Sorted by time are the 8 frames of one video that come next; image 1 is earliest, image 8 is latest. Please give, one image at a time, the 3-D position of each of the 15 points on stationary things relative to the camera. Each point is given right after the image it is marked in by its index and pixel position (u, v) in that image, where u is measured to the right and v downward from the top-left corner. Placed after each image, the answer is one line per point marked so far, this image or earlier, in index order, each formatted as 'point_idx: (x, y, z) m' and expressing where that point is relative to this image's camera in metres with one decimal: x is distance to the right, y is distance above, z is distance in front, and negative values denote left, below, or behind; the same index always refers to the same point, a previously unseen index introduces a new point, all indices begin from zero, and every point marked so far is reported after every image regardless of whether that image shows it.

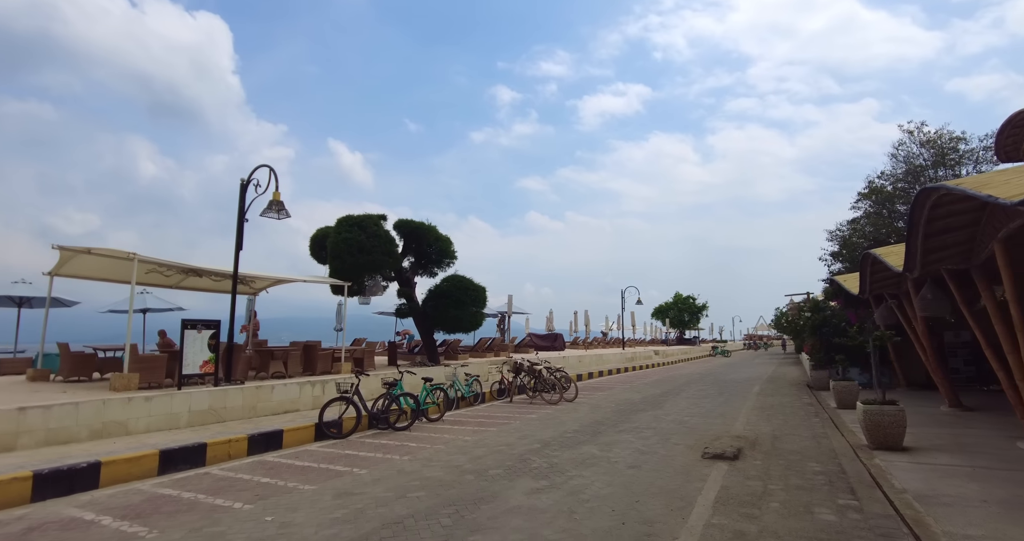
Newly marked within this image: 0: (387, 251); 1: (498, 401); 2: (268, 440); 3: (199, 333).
0: (-3.5, +0.5, +14.8) m
1: (-0.3, -3.4, +13.6) m
2: (-3.8, -2.6, +8.3) m
3: (-5.8, -1.2, +9.8) m
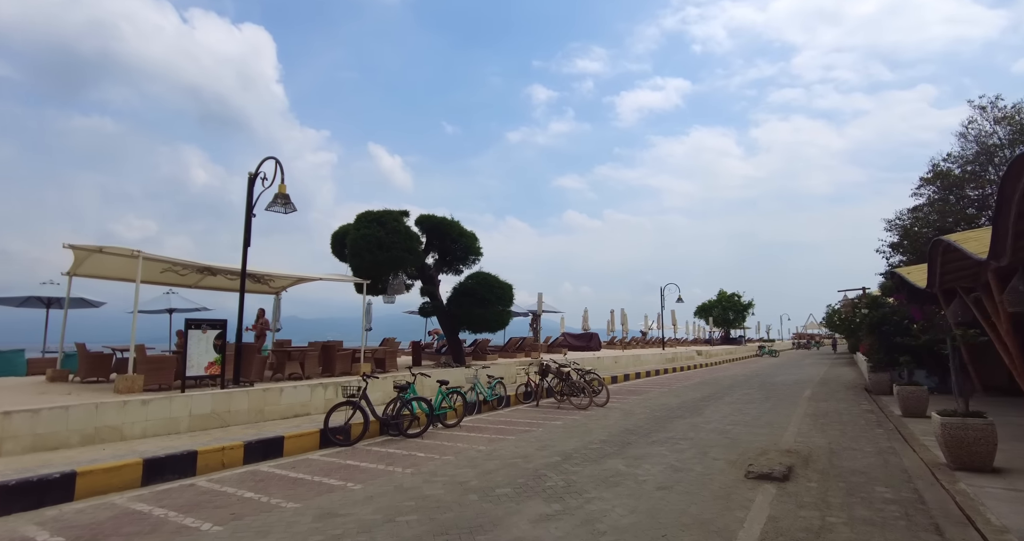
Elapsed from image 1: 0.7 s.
0: (-2.8, +0.6, +14.2) m
1: (+0.3, -3.3, +12.8) m
2: (-3.6, -2.6, +7.7) m
3: (-5.5, -1.1, +9.4) m
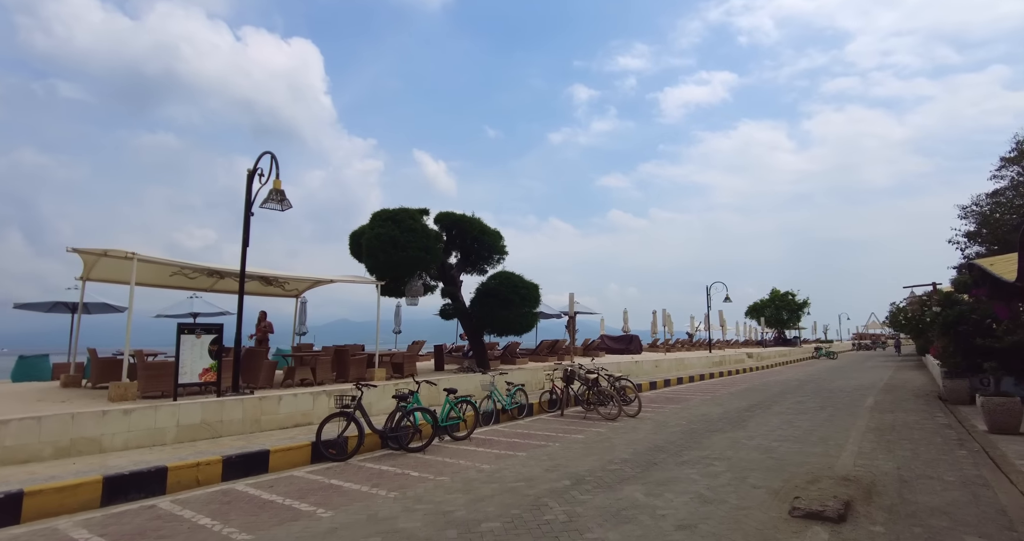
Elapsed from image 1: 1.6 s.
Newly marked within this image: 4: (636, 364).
0: (-2.3, +0.6, +13.5) m
1: (+0.8, -3.2, +11.8) m
2: (-3.5, -2.6, +7.1) m
3: (-5.3, -1.1, +8.9) m
4: (+4.6, -3.5, +19.7) m
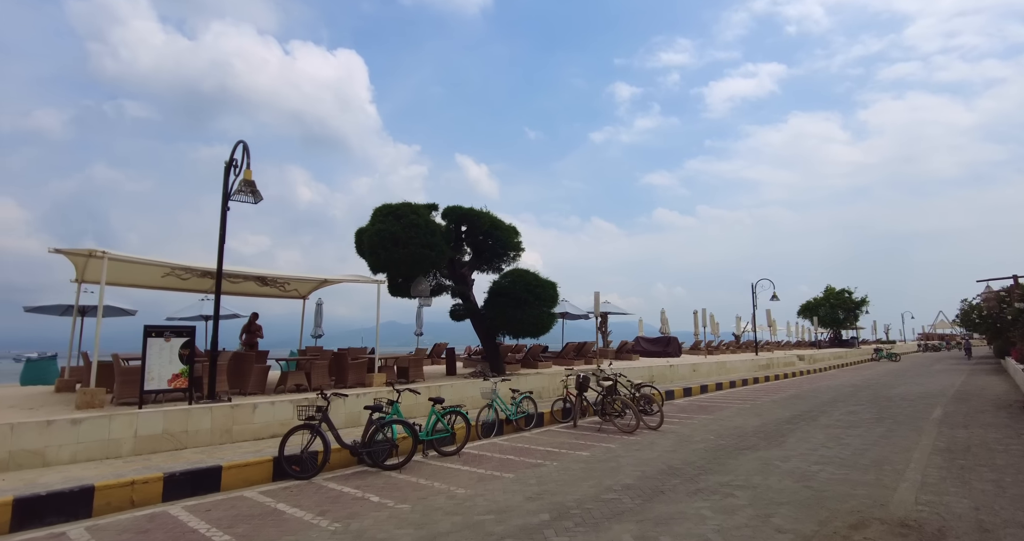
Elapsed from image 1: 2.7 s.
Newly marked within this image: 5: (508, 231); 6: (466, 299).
0: (-2.0, +0.6, +12.6) m
1: (+0.9, -3.1, +10.7) m
2: (-3.8, -2.5, +6.3) m
3: (-5.4, -1.1, +8.3) m
4: (+5.4, -3.3, +18.2) m
5: (-0.1, +1.1, +14.5) m
6: (-1.2, -0.8, +14.2) m
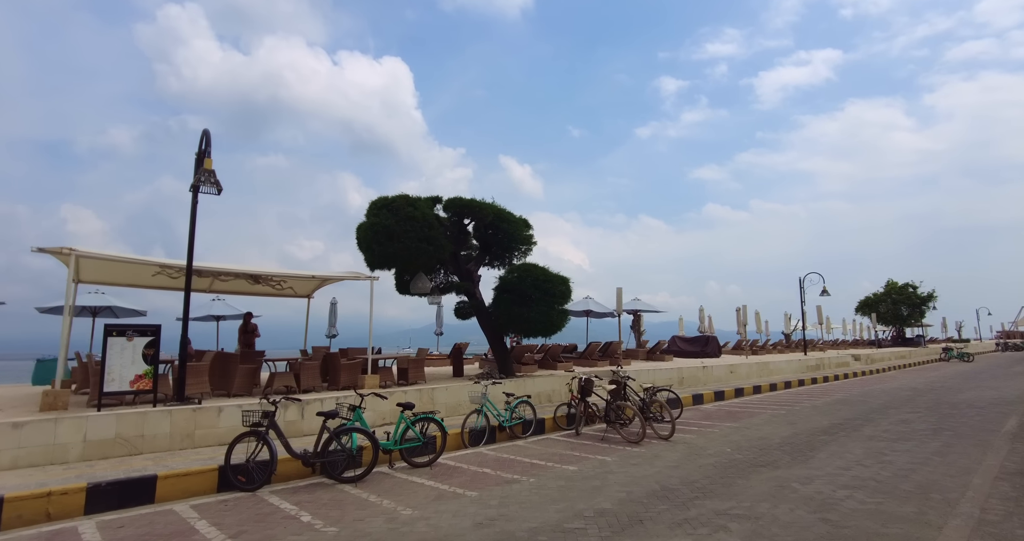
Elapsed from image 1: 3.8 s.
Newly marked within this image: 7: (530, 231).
0: (-1.9, +0.8, +11.9) m
1: (+0.9, -2.9, +9.7) m
2: (-4.2, -2.4, +5.7) m
3: (-5.6, -1.0, +7.8) m
4: (+6.0, -3.1, +16.8) m
5: (+0.1, +1.2, +13.6) m
6: (-1.0, -0.7, +13.3) m
7: (+0.5, +1.1, +14.1) m
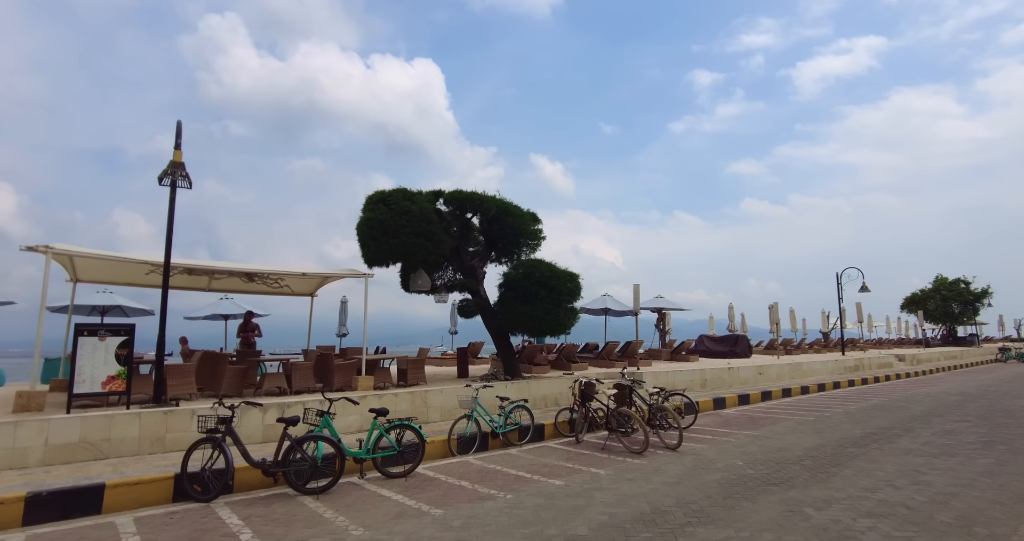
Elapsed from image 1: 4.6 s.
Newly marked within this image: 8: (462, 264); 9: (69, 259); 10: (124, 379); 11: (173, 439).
0: (-1.9, +0.8, +11.3) m
1: (+0.8, -2.9, +9.0) m
2: (-4.5, -2.4, +5.3) m
3: (-5.8, -1.0, +7.5) m
4: (+6.4, -3.0, +15.8) m
5: (+0.2, +1.3, +13.0) m
6: (-0.9, -0.6, +12.7) m
7: (+0.7, +1.2, +13.4) m
8: (-1.2, +0.2, +12.8) m
9: (-8.6, +0.2, +10.3) m
10: (-5.6, -1.6, +7.6) m
11: (-4.7, -2.3, +7.3) m
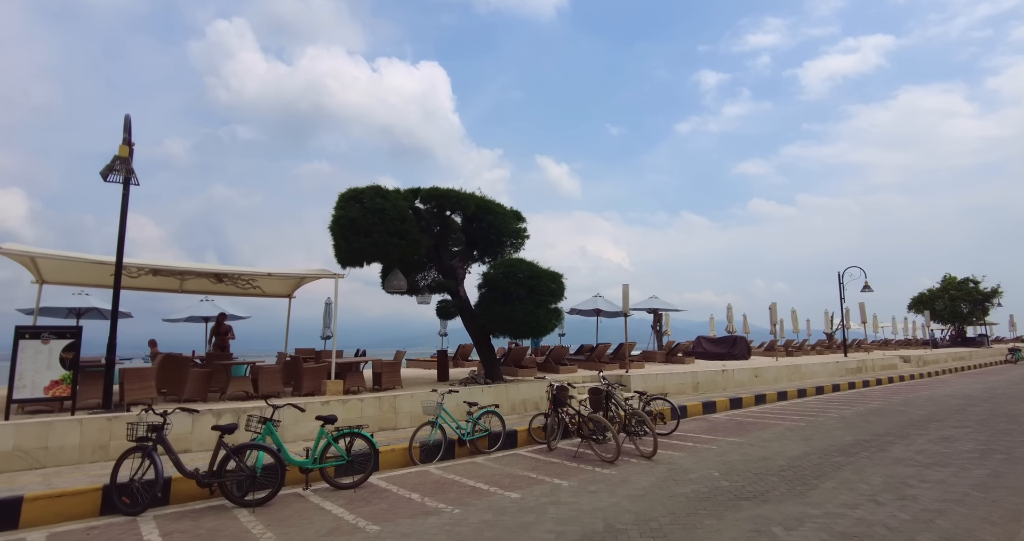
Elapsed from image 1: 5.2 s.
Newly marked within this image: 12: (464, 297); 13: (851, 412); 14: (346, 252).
0: (-2.3, +0.8, +11.0) m
1: (+0.4, -2.8, +8.5) m
2: (-5.0, -2.3, +5.0) m
3: (-6.3, -1.0, +7.2) m
4: (+6.0, -3.0, +15.3) m
5: (-0.2, +1.4, +12.5) m
6: (-1.3, -0.6, +12.3) m
7: (+0.2, +1.2, +13.0) m
8: (-1.6, +0.2, +12.4) m
9: (-9.1, +0.2, +10.0) m
10: (-6.1, -1.6, +7.3) m
11: (-5.1, -2.3, +6.9) m
12: (-1.1, -0.6, +12.2) m
13: (+7.4, -3.1, +11.7) m
14: (-3.4, +0.4, +11.0) m
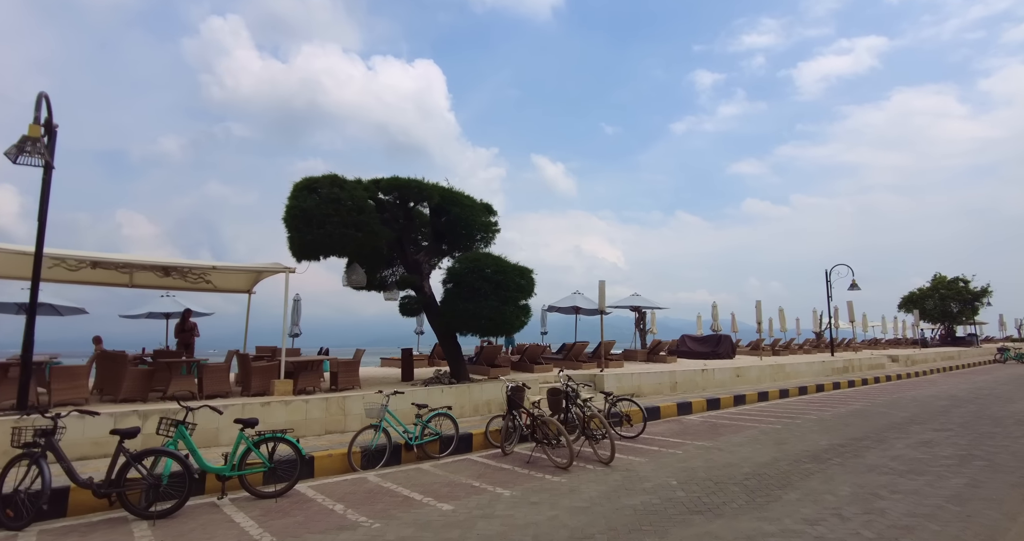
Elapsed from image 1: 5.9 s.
0: (-3.0, +1.0, +10.4) m
1: (-0.3, -2.7, +8.0) m
2: (-5.7, -2.2, +4.4) m
3: (-7.0, -0.9, +6.6) m
4: (+5.3, -2.9, +14.8) m
5: (-0.9, +1.5, +12.0) m
6: (-2.0, -0.4, +11.8) m
7: (-0.5, +1.3, +12.4) m
8: (-2.3, +0.3, +11.9) m
9: (-9.8, +0.4, +9.4) m
10: (-6.7, -1.4, +6.7) m
11: (-5.8, -2.2, +6.4) m
12: (-1.8, -0.5, +11.7) m
13: (+6.7, -3.0, +11.2) m
14: (-4.1, +0.5, +10.4) m
